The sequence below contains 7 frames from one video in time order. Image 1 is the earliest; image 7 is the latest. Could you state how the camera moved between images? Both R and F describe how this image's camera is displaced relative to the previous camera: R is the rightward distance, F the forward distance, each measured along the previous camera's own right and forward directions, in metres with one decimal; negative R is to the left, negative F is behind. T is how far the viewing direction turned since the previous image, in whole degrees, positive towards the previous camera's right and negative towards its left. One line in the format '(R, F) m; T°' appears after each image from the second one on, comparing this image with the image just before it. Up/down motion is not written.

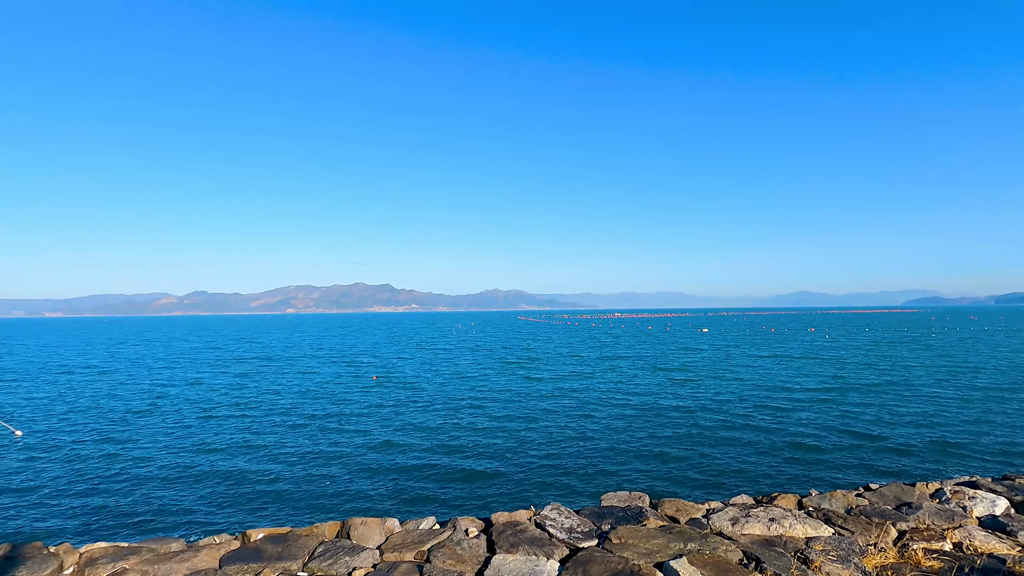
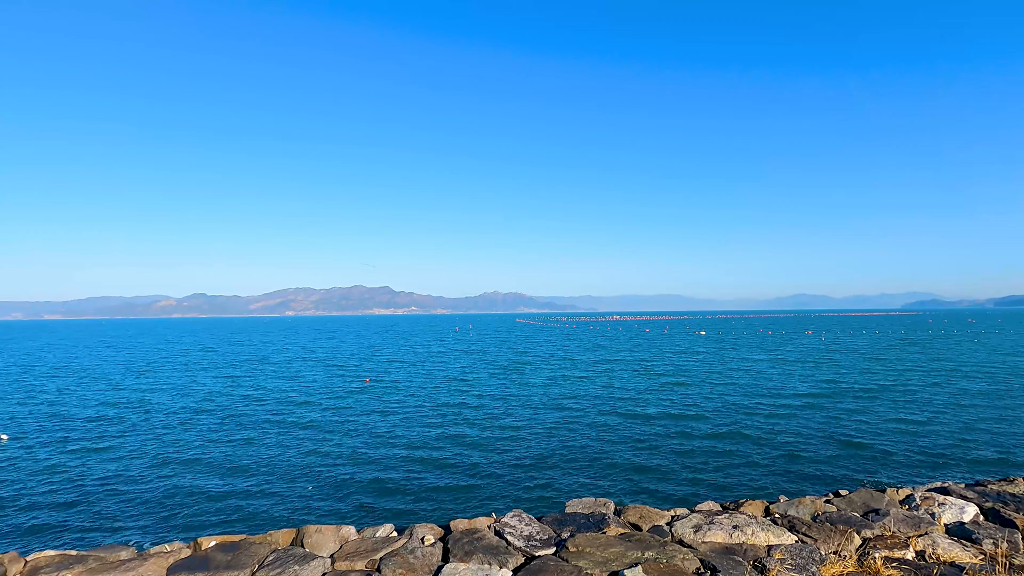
(+0.8, +0.2) m; 0°
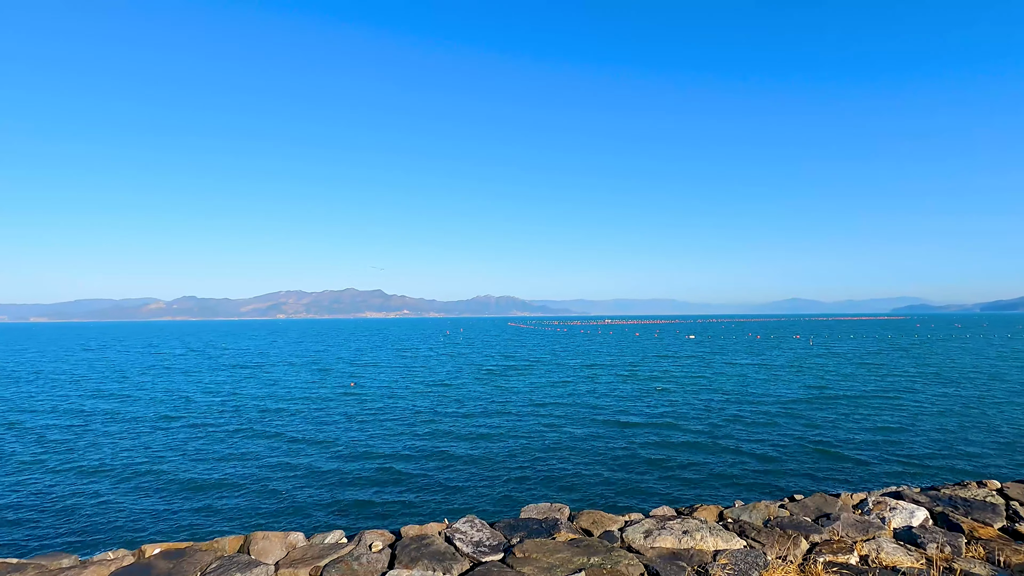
(+0.9, 0.0) m; +1°
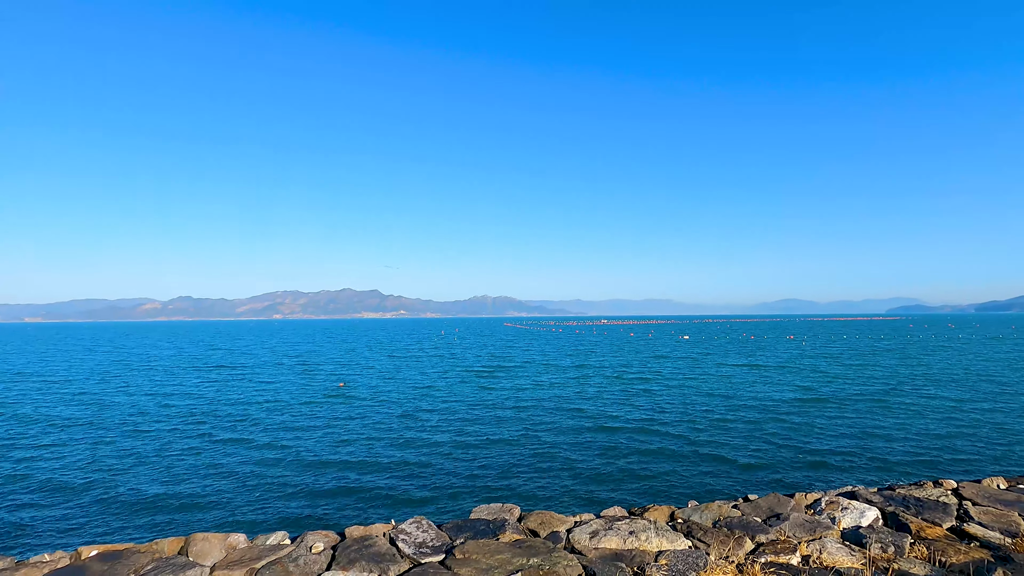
(+1.1, +0.1) m; 0°
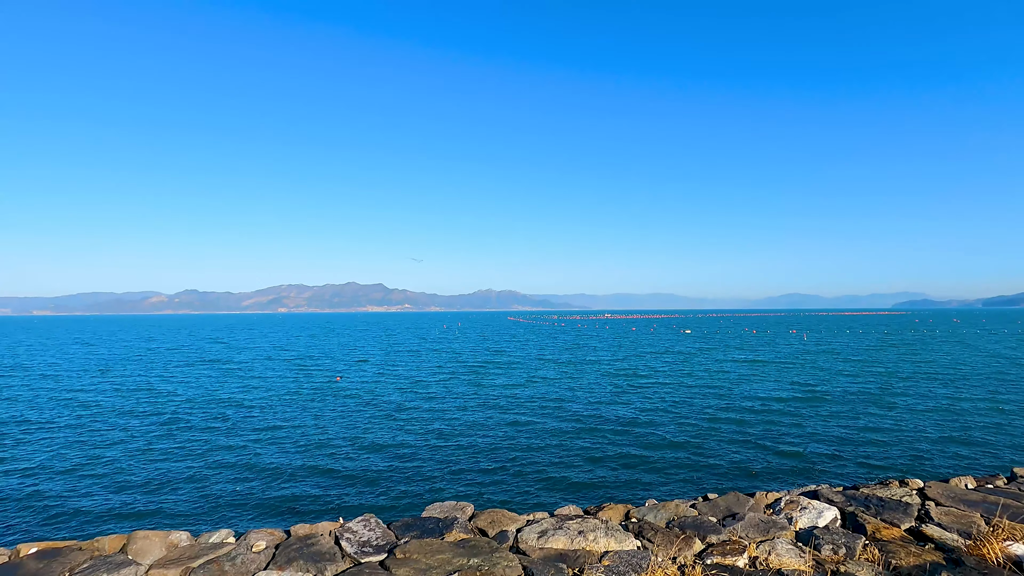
(+1.2, +0.2) m; 0°
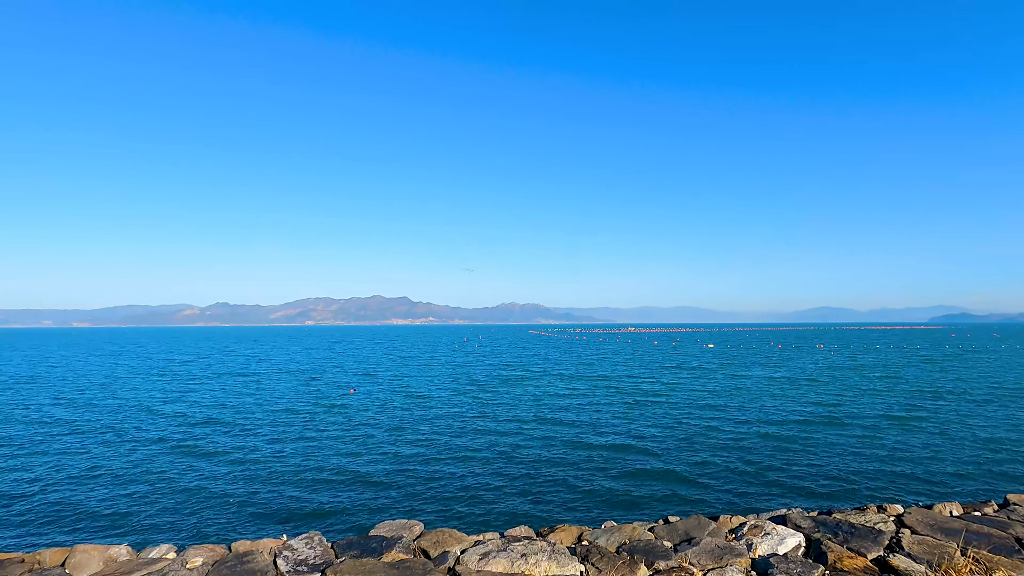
(+1.7, +0.2) m; -2°
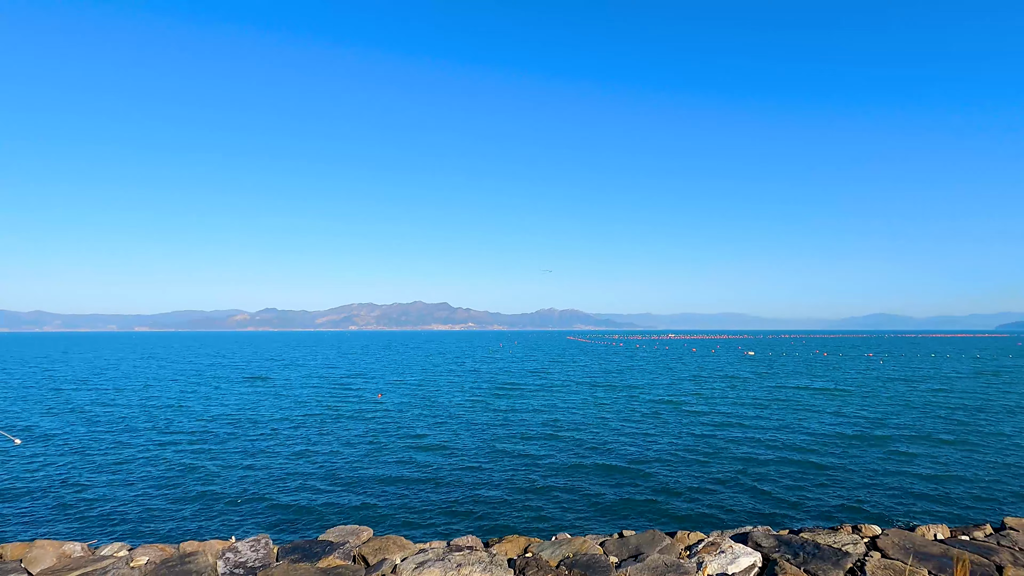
(+2.1, +0.2) m; -4°
